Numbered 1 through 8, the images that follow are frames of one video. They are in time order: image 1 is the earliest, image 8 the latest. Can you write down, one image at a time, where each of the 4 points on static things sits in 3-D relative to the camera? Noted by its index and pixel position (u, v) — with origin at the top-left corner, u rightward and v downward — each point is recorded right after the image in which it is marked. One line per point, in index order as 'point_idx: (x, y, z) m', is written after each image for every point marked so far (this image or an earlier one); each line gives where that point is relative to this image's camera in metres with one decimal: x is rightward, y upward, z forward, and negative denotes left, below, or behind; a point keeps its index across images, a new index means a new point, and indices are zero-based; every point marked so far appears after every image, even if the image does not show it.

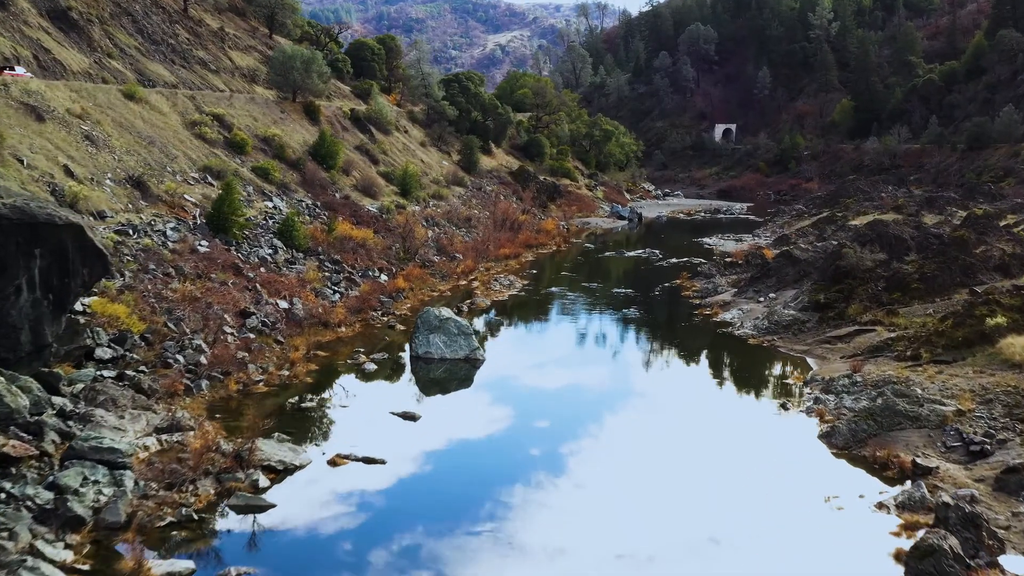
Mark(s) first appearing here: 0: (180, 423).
0: (-3.7, -1.5, +12.8) m
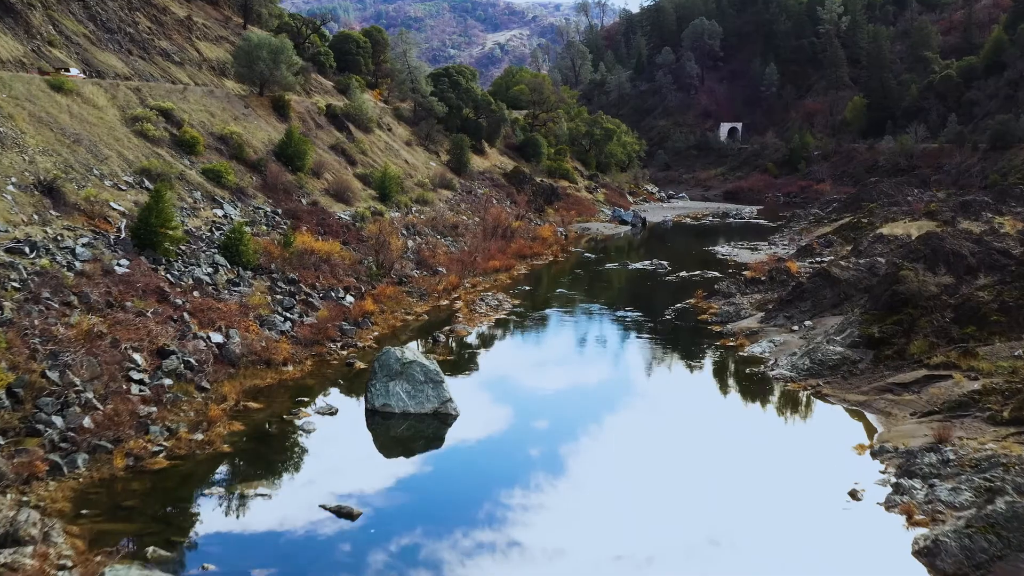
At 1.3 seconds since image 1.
0: (-3.9, -1.9, +9.1) m
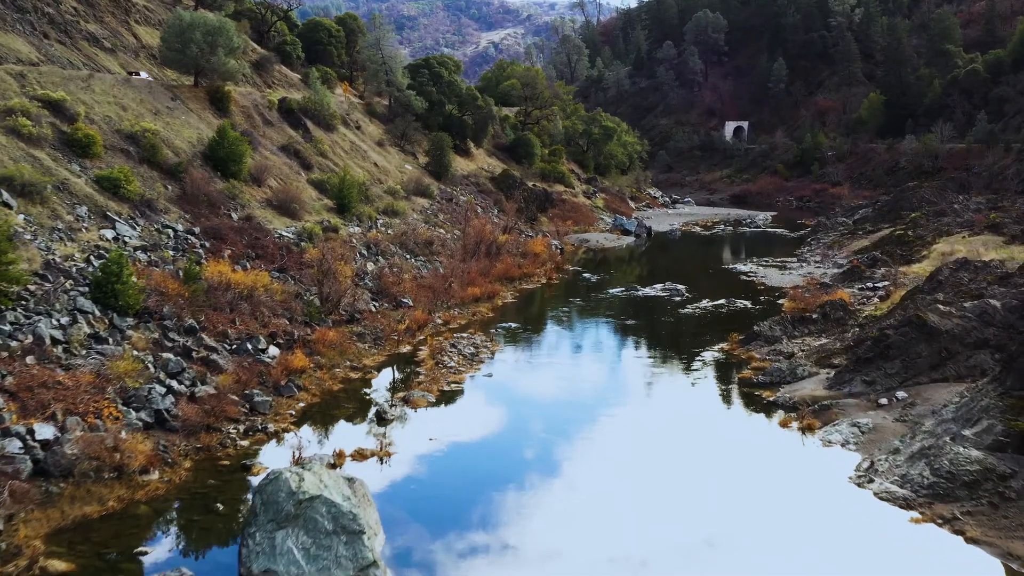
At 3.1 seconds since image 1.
0: (-4.2, -2.6, +3.7) m
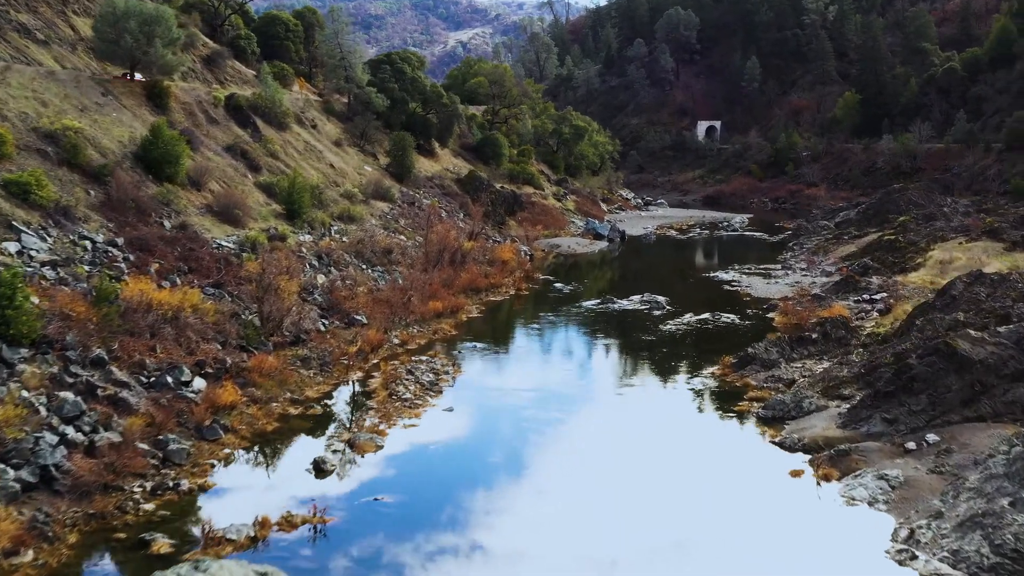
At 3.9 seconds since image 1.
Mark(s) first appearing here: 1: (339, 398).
0: (-4.3, -2.9, +1.4) m
1: (-2.3, -1.5, +15.4) m
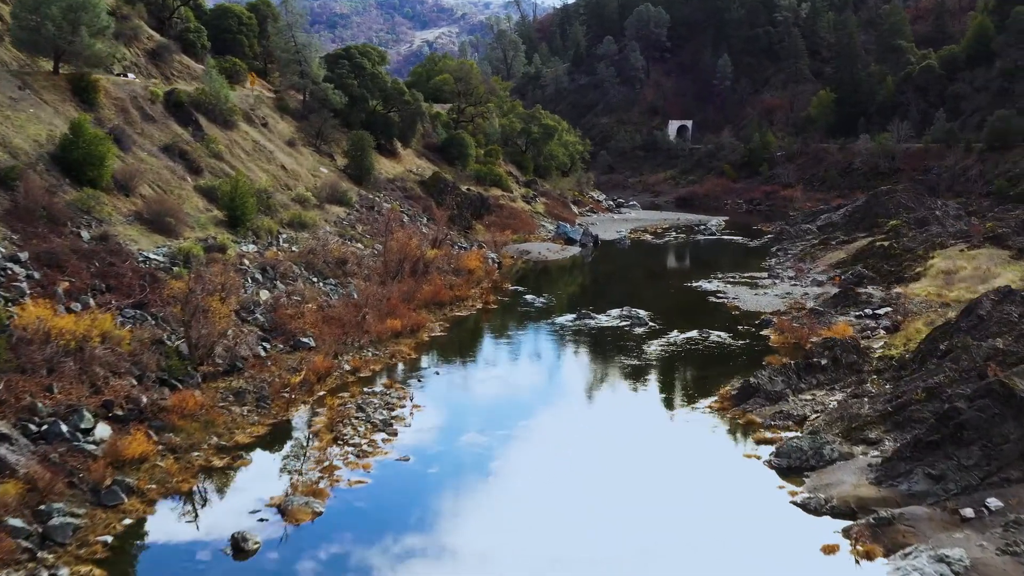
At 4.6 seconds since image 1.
0: (-4.2, -3.2, -0.9) m
1: (-2.7, -1.8, +13.1) m
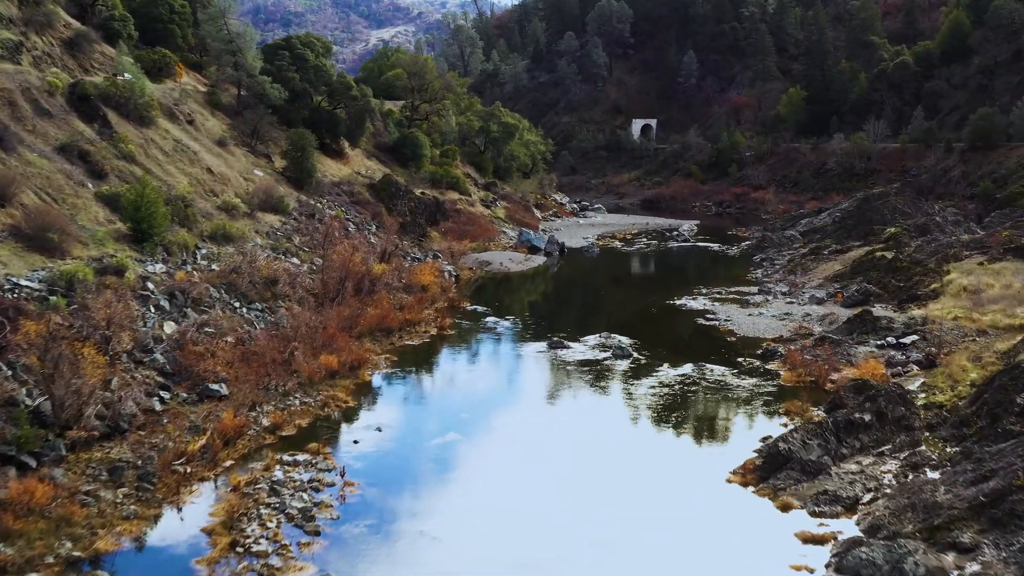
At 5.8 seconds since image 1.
0: (-4.0, -3.6, -4.3) m
1: (-3.0, -2.2, +9.8) m
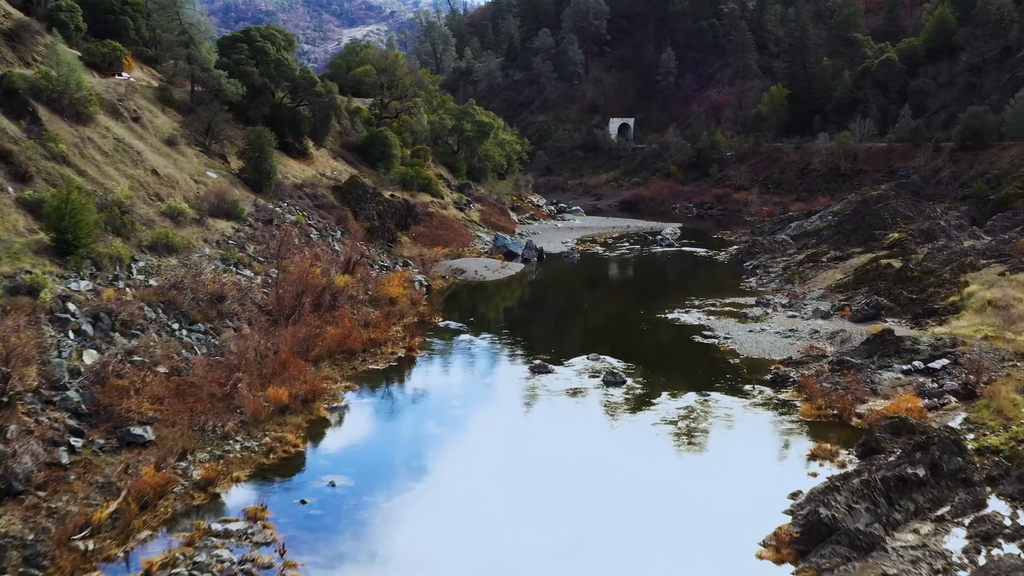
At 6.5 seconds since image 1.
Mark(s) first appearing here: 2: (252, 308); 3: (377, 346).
0: (-3.8, -3.9, -6.6) m
1: (-3.1, -2.4, +7.6) m
2: (-4.0, -0.3, +17.9) m
3: (-2.2, -1.0, +18.8) m
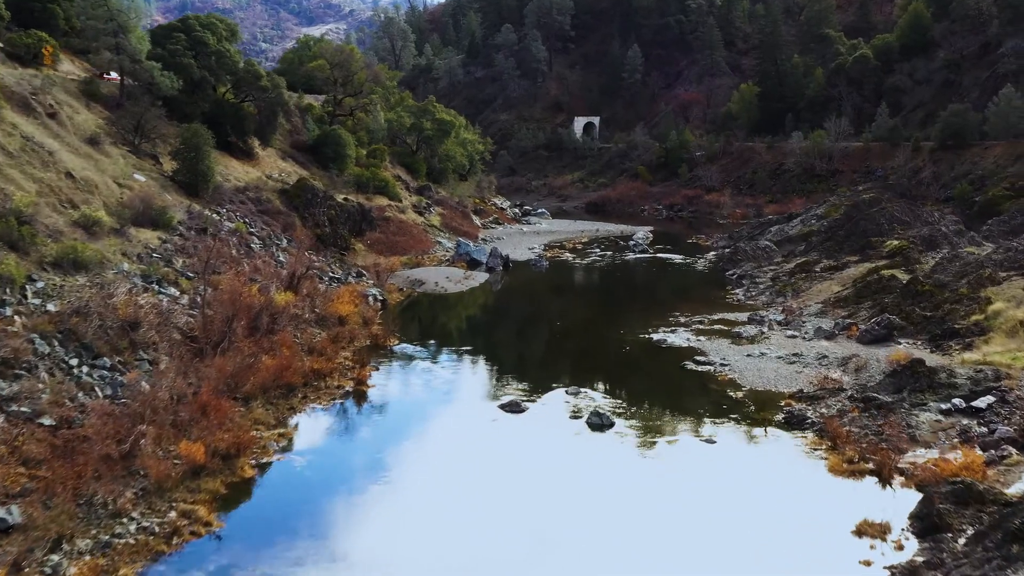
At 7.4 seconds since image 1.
0: (-3.4, -4.2, -9.2) m
1: (-3.2, -2.8, +4.9) m
2: (-4.5, -0.6, +15.3) m
3: (-2.7, -1.3, +16.2) m
